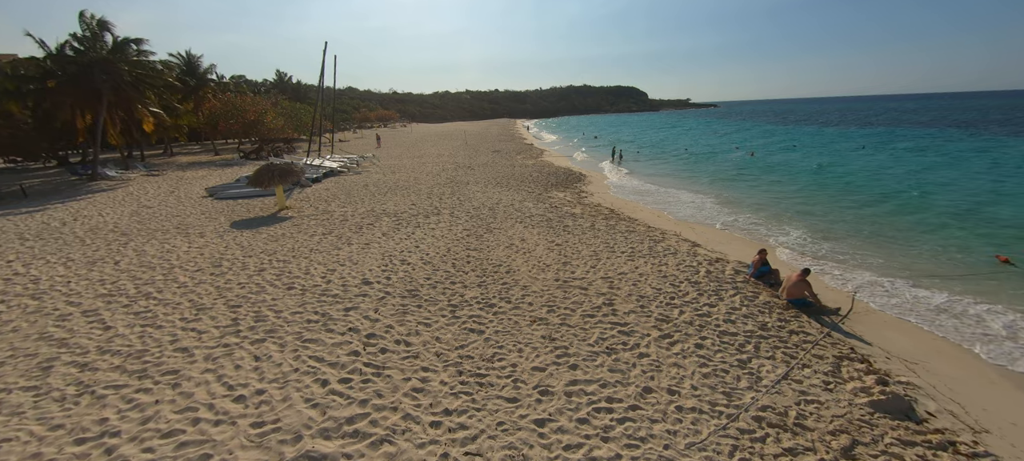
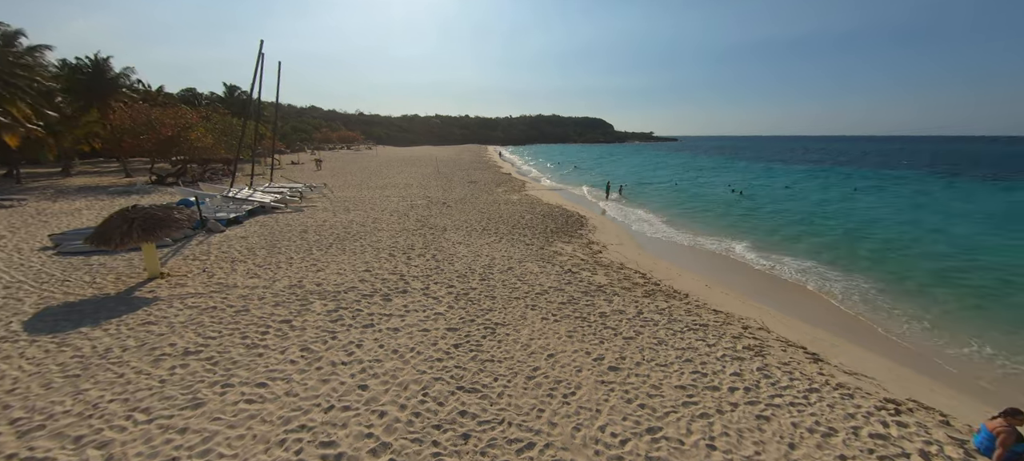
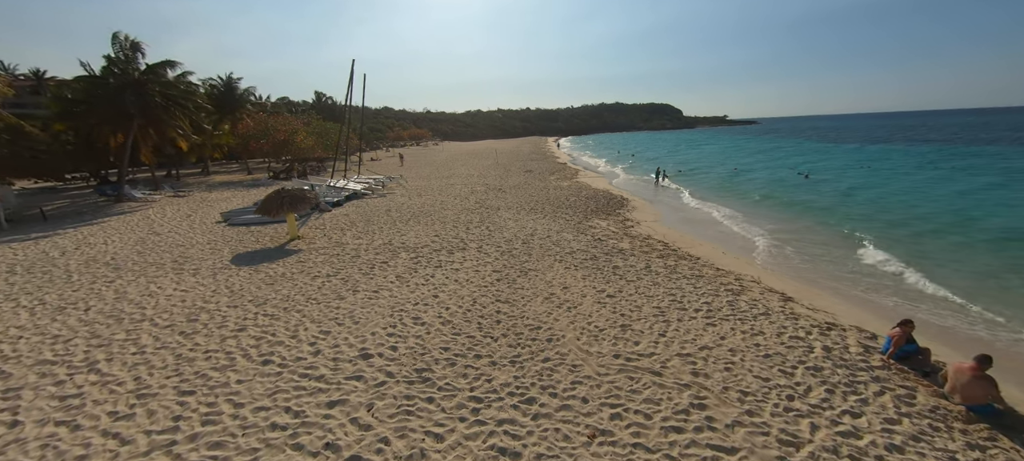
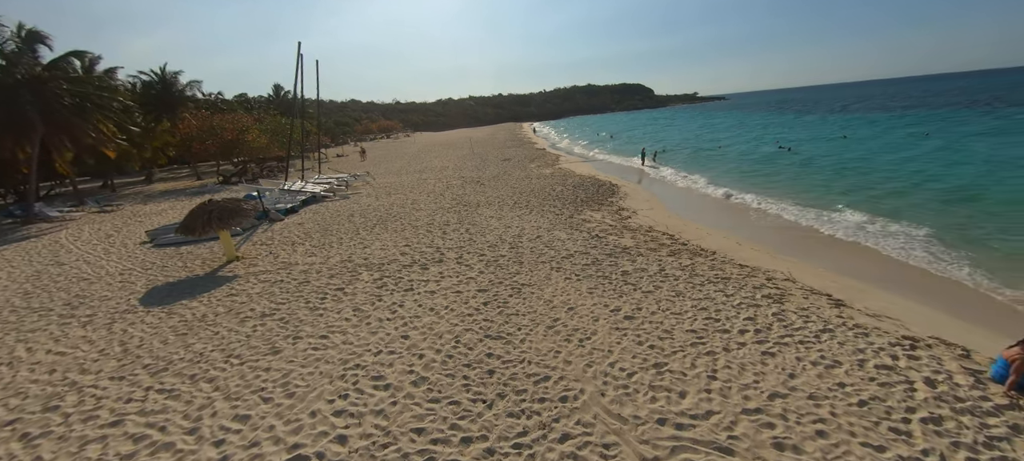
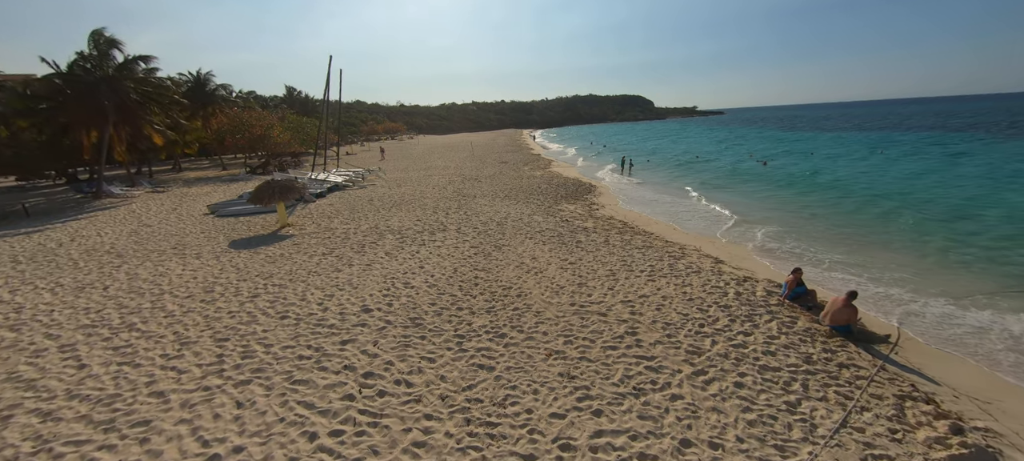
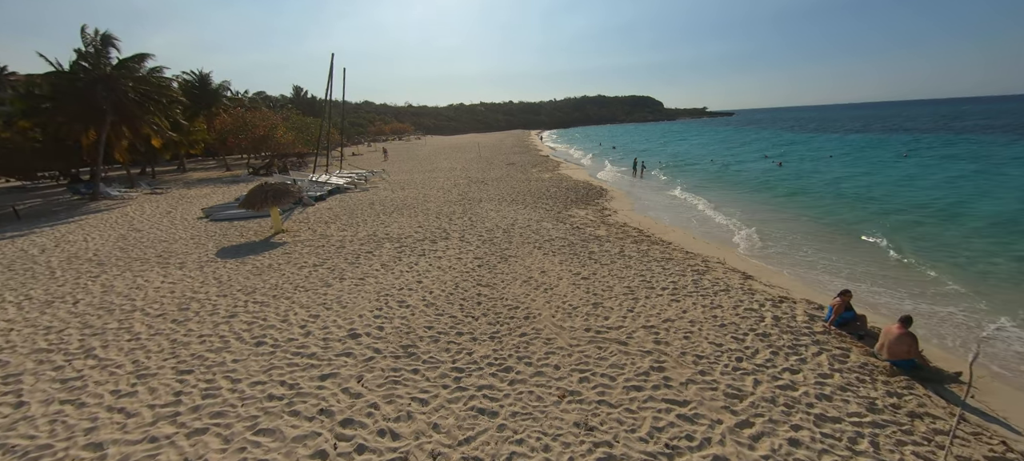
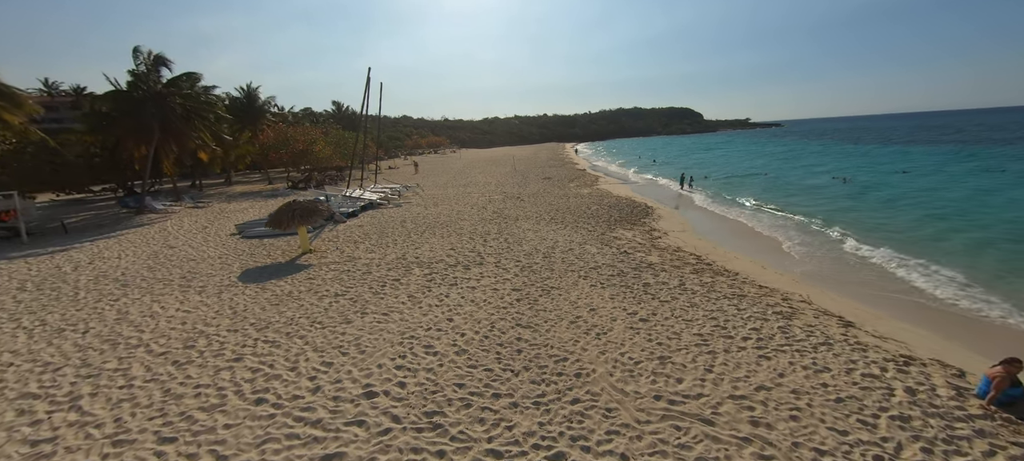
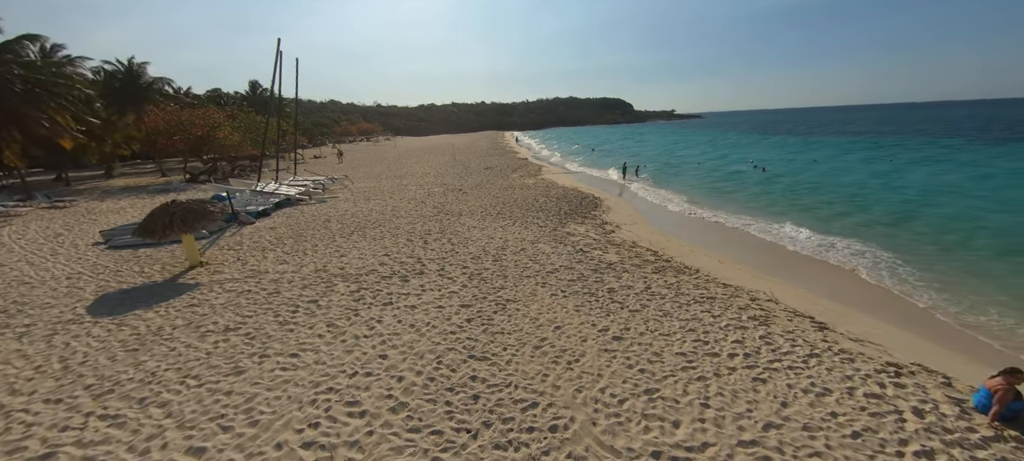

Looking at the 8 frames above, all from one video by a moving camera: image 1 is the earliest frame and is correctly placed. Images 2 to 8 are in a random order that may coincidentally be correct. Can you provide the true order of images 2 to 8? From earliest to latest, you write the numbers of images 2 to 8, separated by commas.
5, 6, 3, 7, 4, 8, 2
